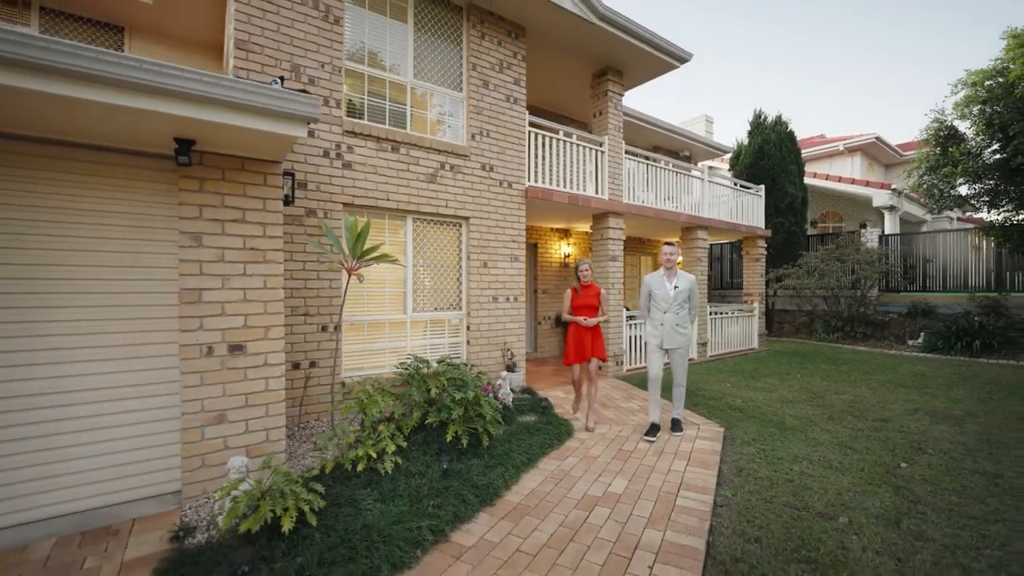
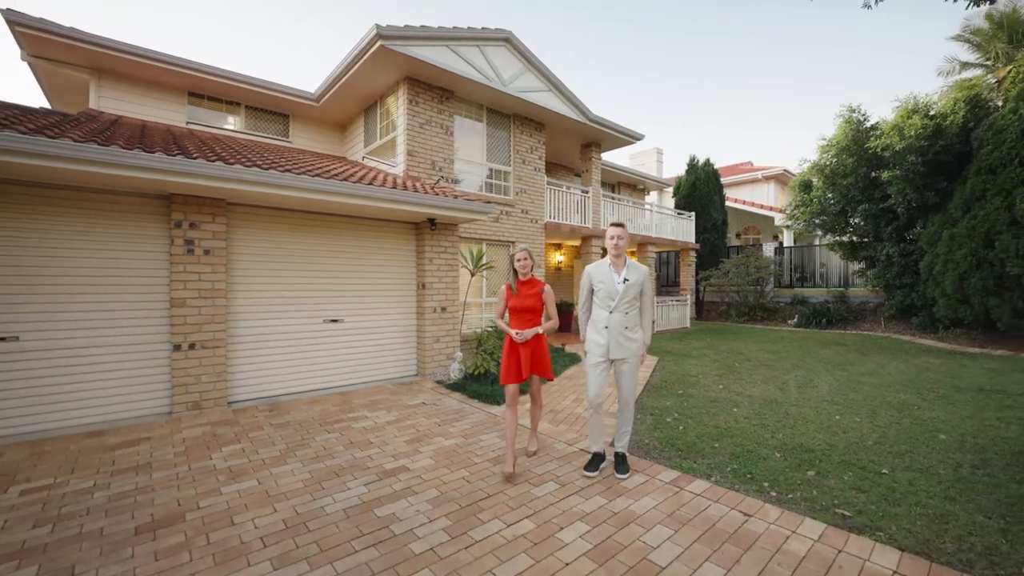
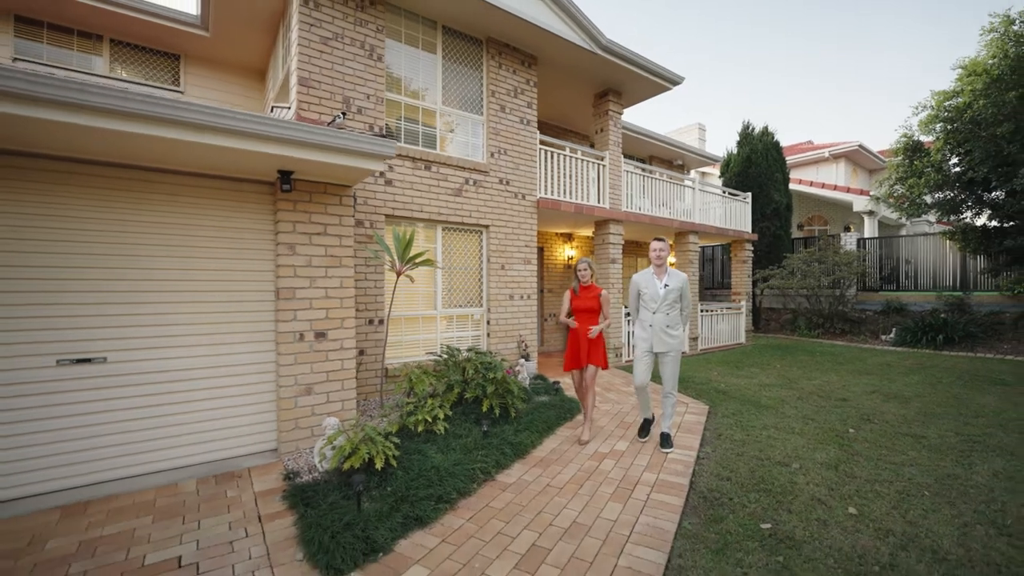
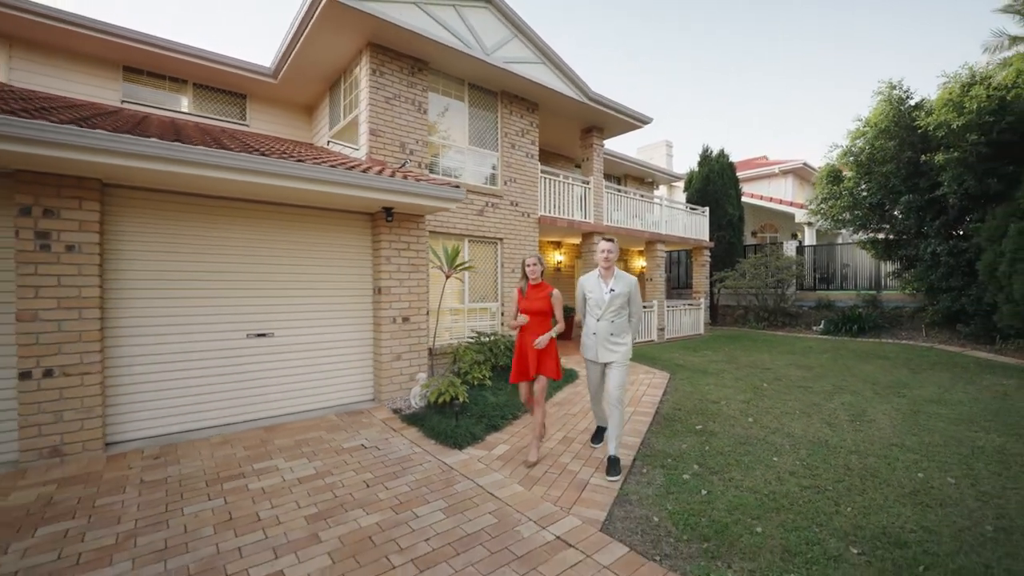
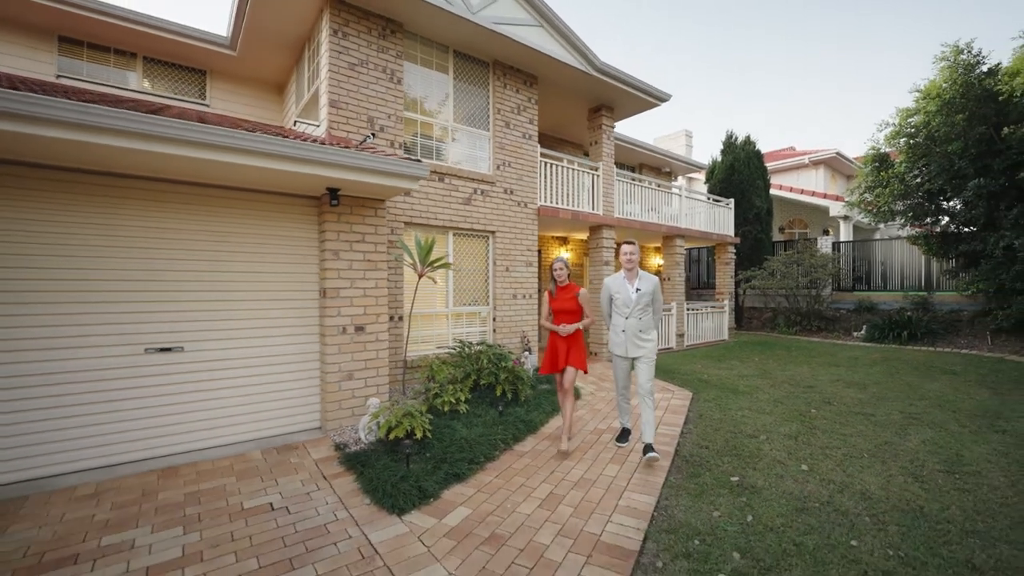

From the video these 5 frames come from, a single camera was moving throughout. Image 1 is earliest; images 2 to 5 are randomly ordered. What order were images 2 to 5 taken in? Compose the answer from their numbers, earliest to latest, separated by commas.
3, 5, 4, 2
